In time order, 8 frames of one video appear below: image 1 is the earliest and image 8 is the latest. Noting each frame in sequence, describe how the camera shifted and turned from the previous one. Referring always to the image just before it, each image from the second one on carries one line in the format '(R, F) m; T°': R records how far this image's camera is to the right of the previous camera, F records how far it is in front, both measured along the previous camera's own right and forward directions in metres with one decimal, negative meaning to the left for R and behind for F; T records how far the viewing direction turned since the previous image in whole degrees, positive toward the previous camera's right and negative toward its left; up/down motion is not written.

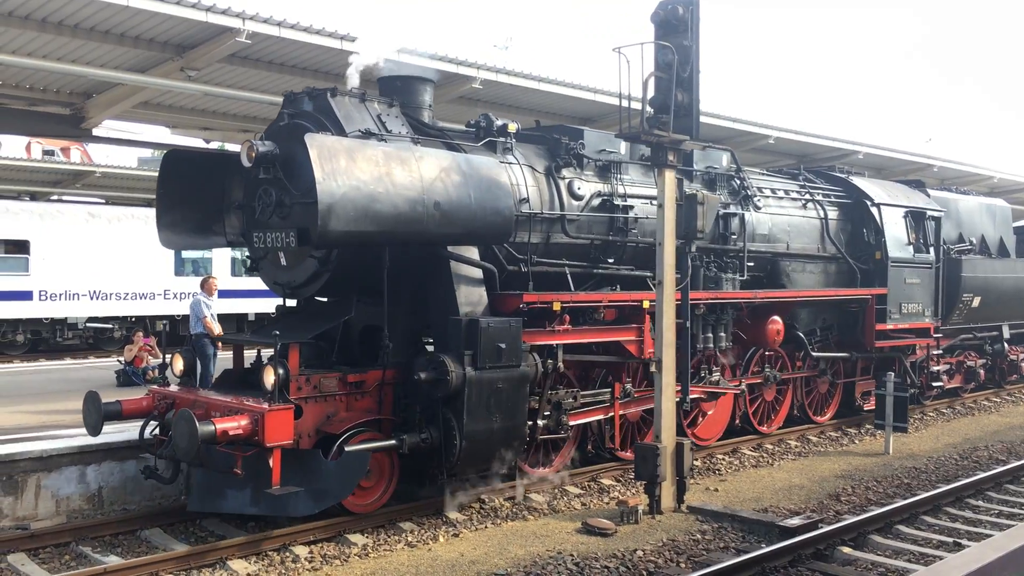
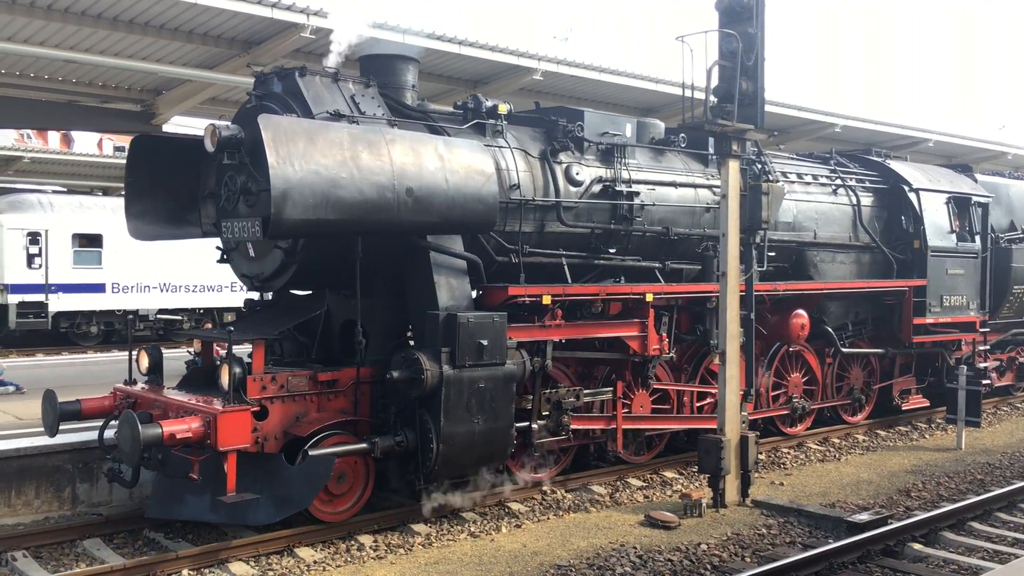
(+0.5, +0.5) m; -3°
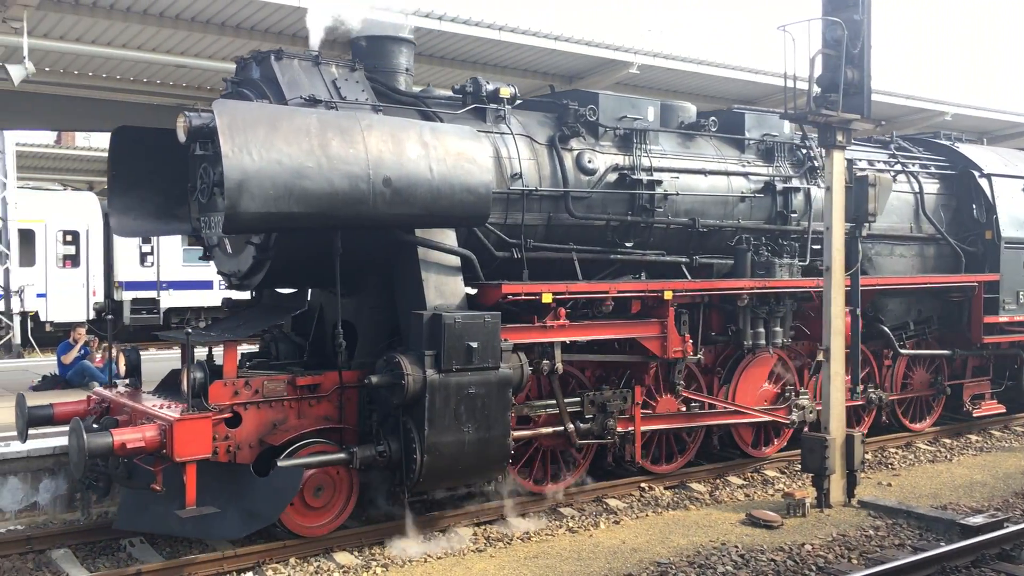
(+0.6, +0.6) m; -5°
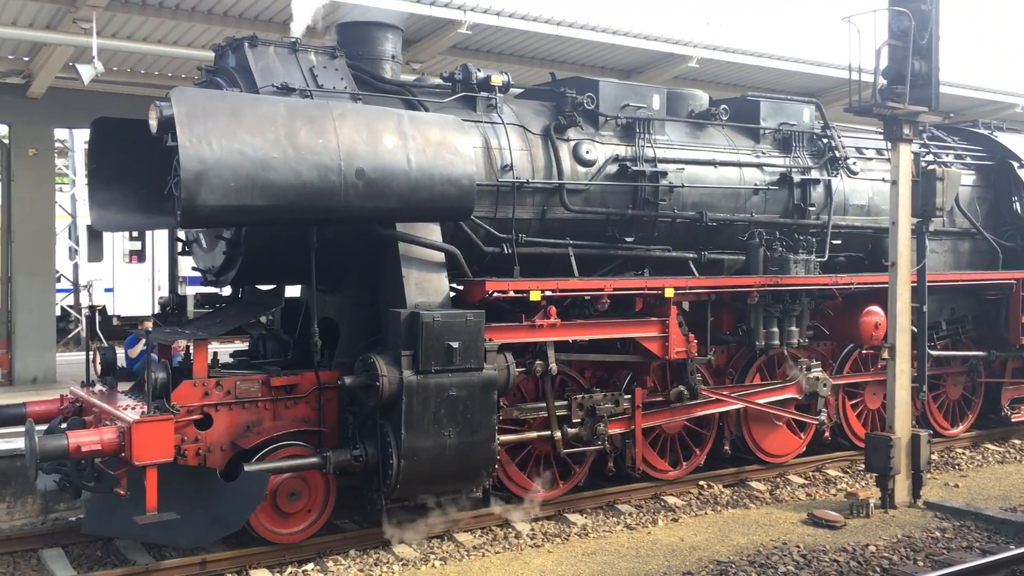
(+0.4, +0.3) m; -3°
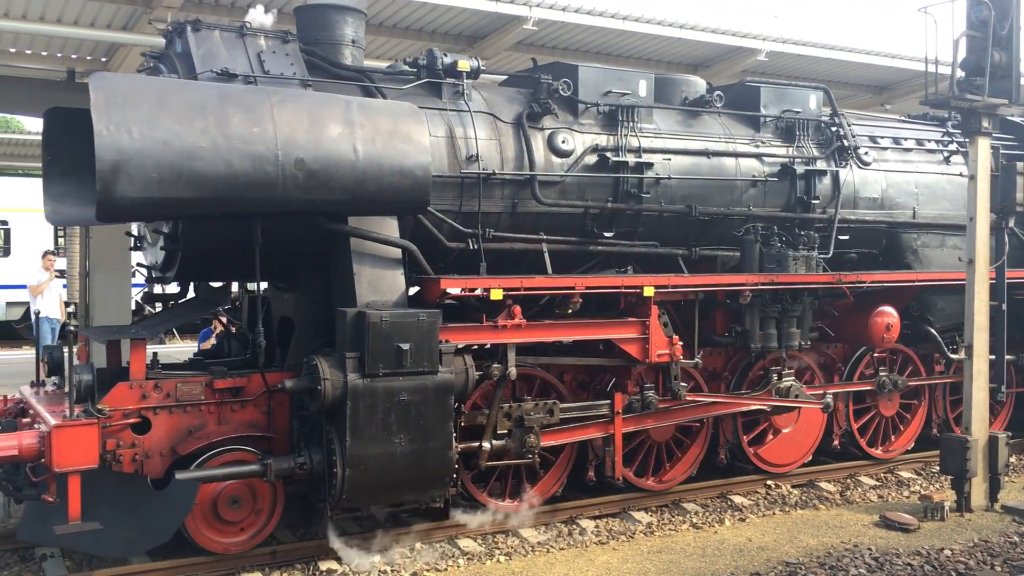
(+0.6, +0.4) m; -4°
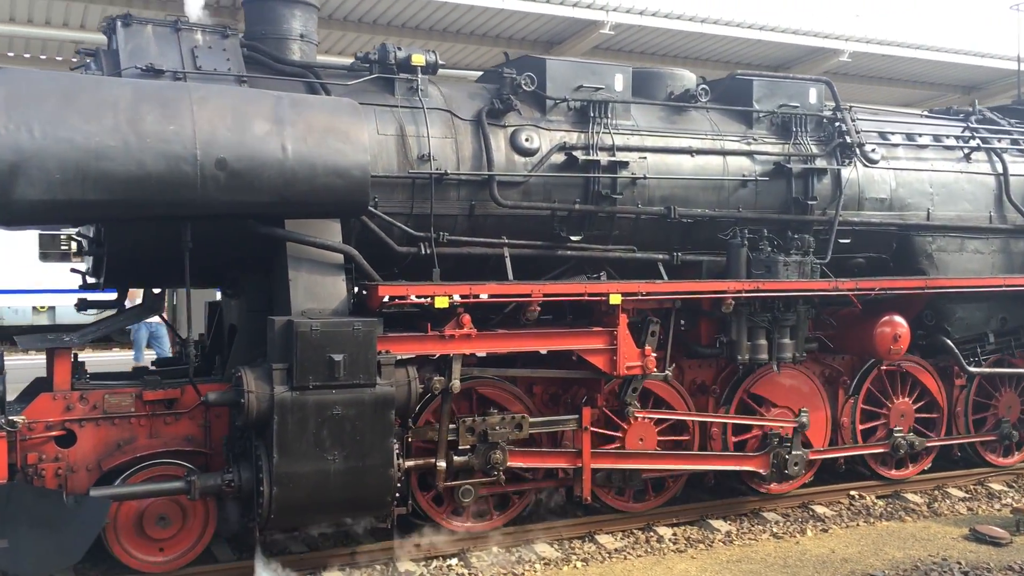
(+0.7, +0.4) m; -4°
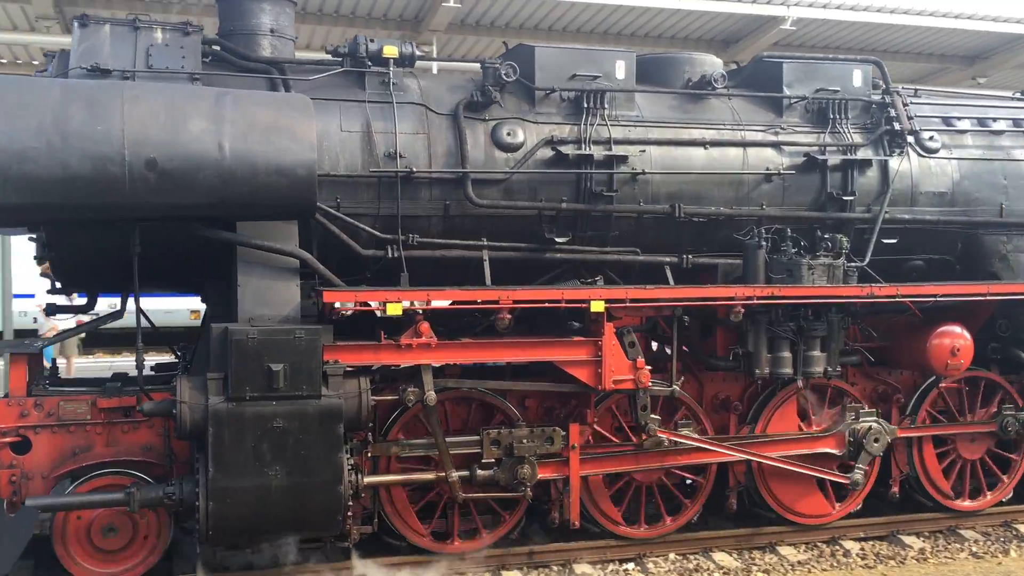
(+1.1, +0.5) m; -10°
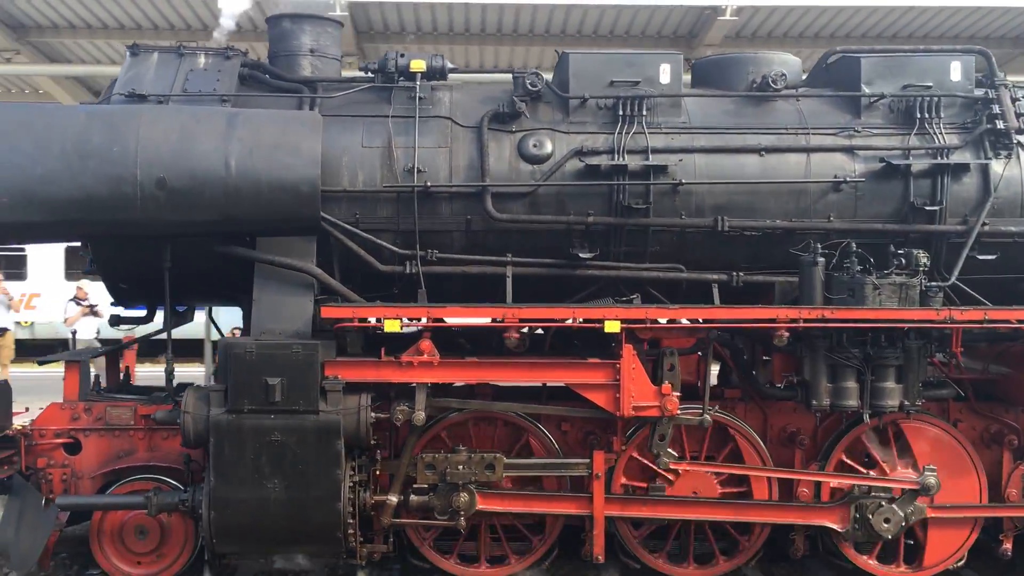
(+1.3, +0.4) m; -15°
